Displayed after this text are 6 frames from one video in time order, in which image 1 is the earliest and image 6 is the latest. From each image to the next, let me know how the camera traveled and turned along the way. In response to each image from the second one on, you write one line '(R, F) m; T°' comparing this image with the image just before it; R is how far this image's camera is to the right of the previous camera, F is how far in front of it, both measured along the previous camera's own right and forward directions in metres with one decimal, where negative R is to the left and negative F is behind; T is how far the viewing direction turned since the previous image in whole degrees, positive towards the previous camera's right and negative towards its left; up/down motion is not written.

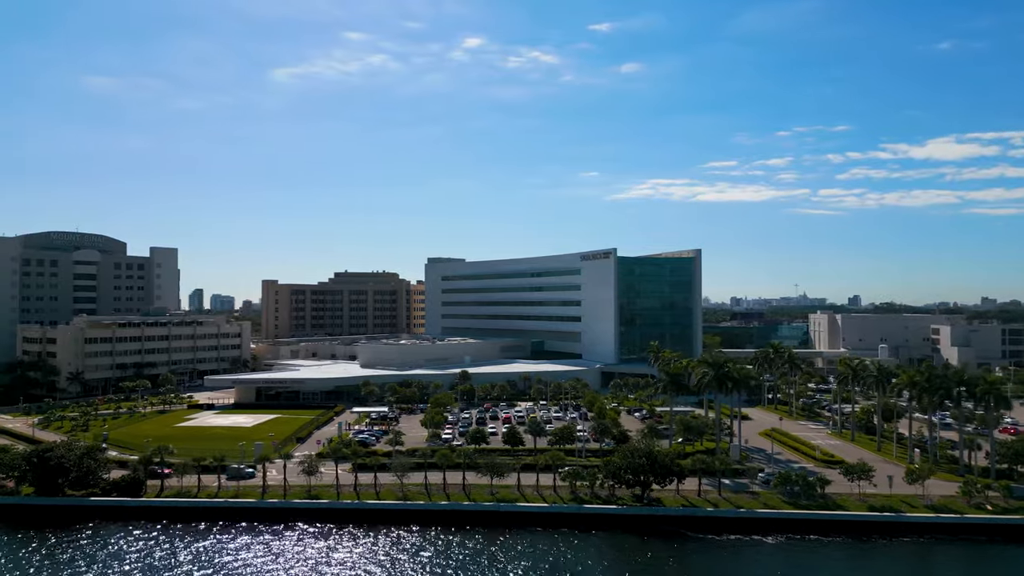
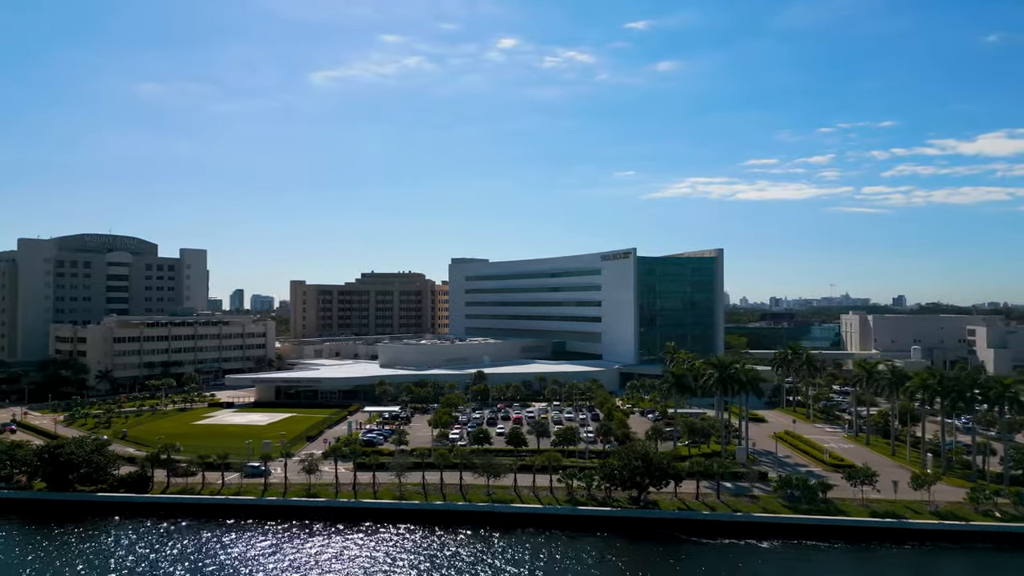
(+2.0, +0.1) m; -3°
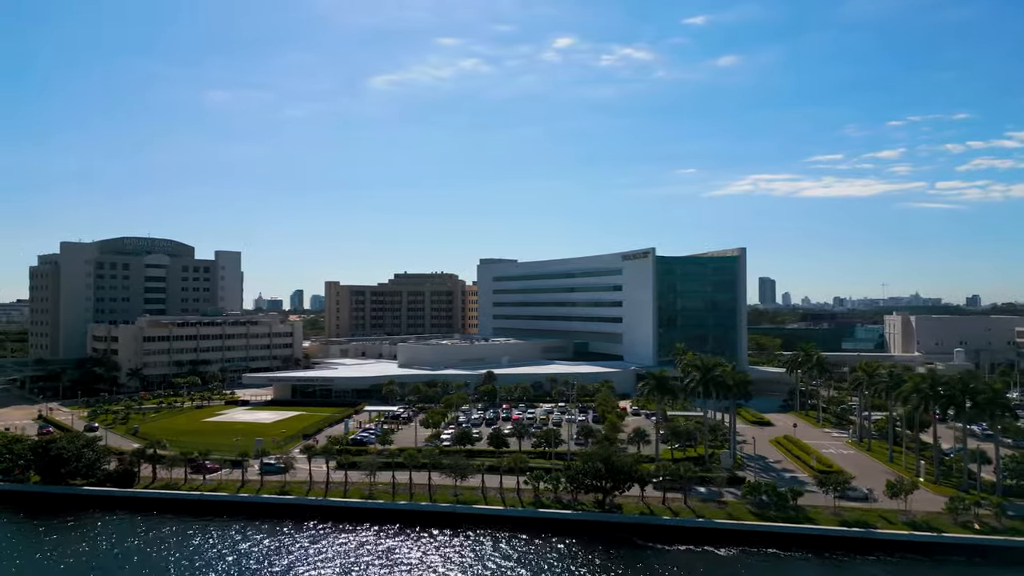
(+4.5, +0.3) m; -4°
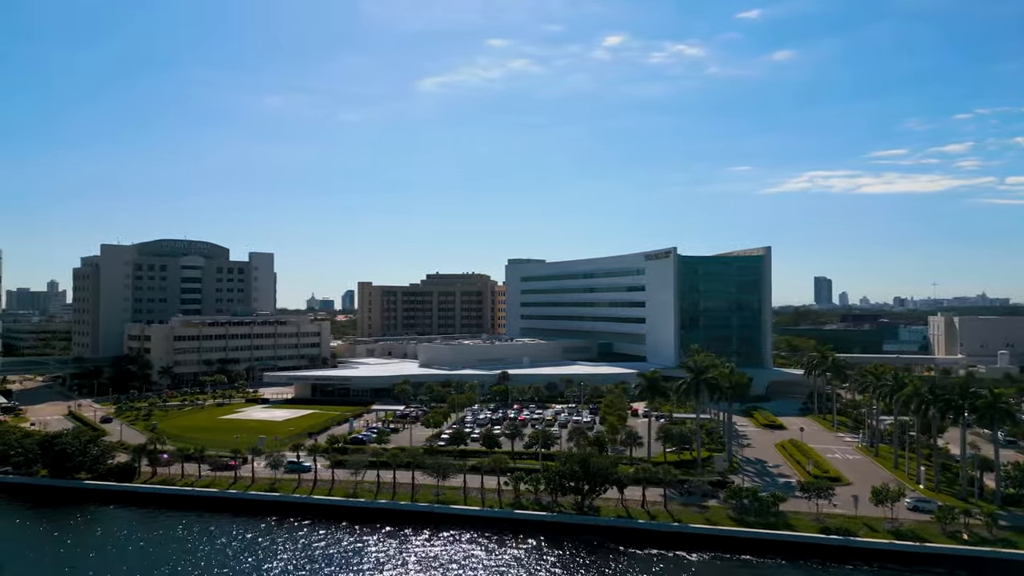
(+3.4, +0.2) m; -4°
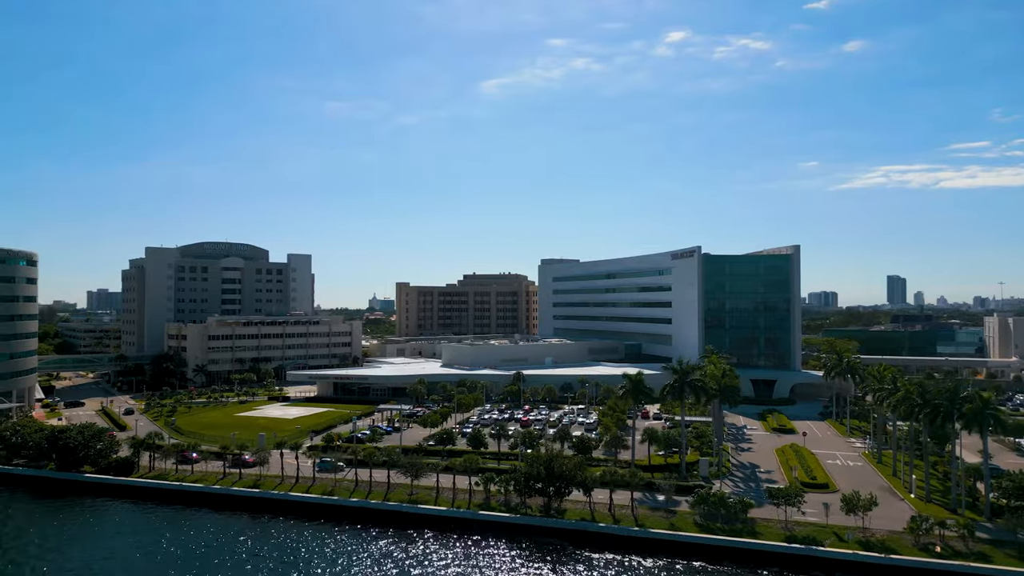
(+4.5, +0.3) m; -4°
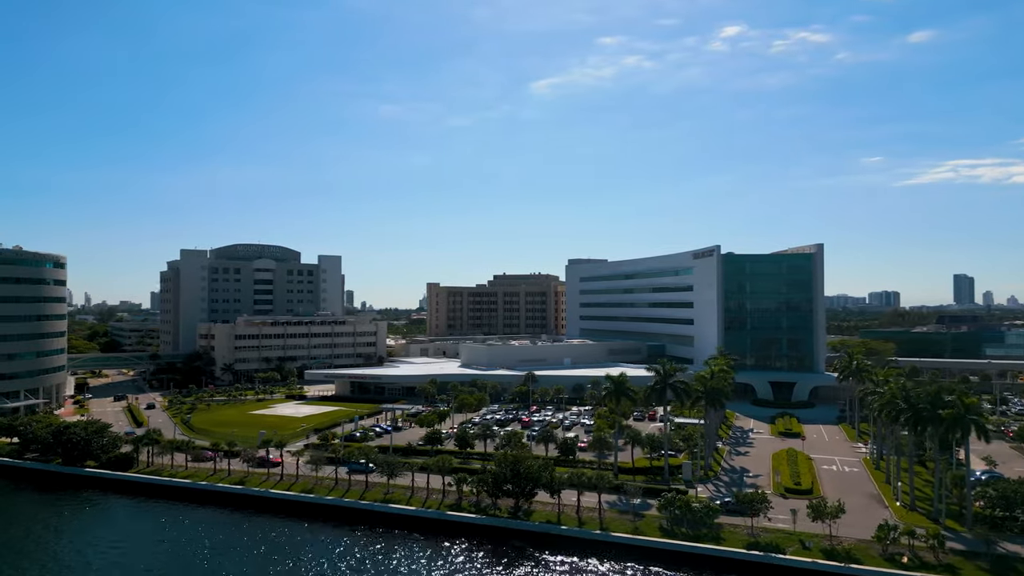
(+3.9, +0.2) m; -4°
